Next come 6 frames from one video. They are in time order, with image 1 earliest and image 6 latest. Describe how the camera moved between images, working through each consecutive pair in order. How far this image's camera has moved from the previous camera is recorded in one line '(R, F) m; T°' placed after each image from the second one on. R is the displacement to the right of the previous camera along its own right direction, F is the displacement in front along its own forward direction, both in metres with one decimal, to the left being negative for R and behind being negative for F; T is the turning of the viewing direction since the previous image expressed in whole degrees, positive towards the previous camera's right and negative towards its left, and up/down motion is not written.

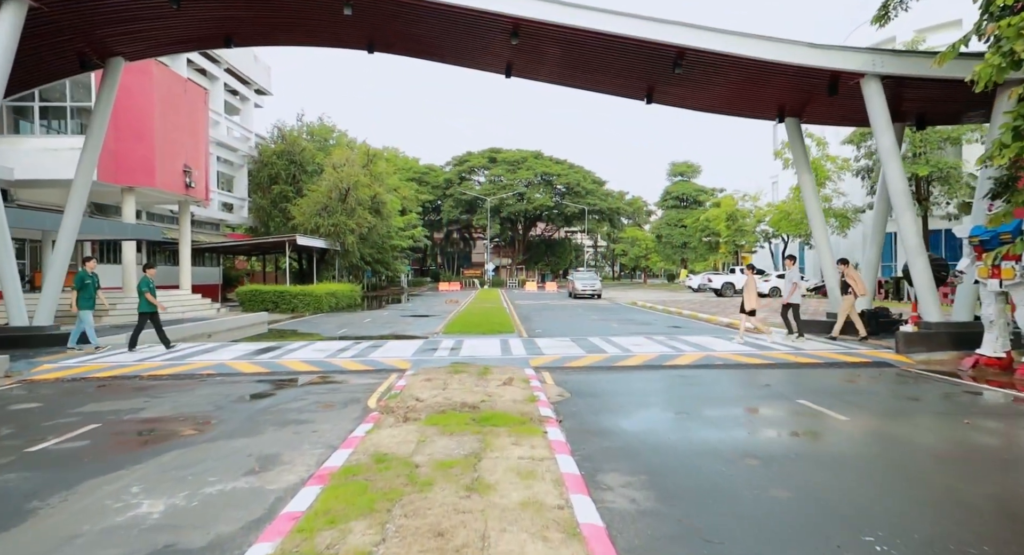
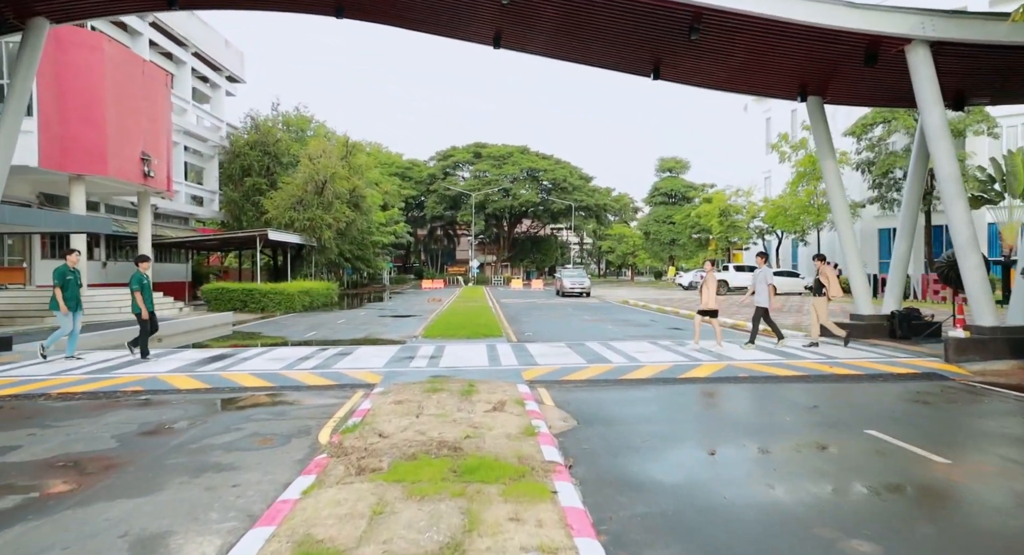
(-0.1, +1.6) m; +2°
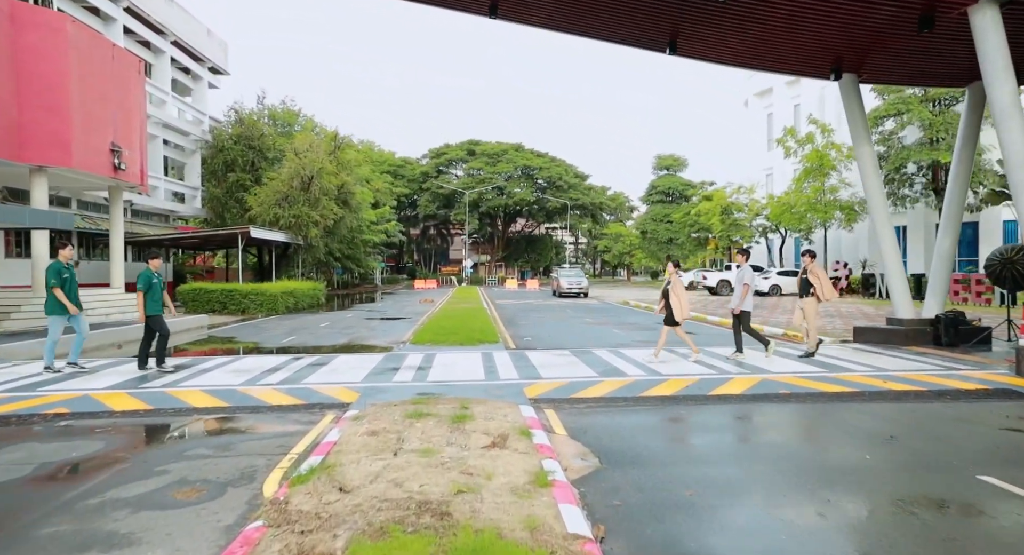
(-0.1, +1.3) m; +1°
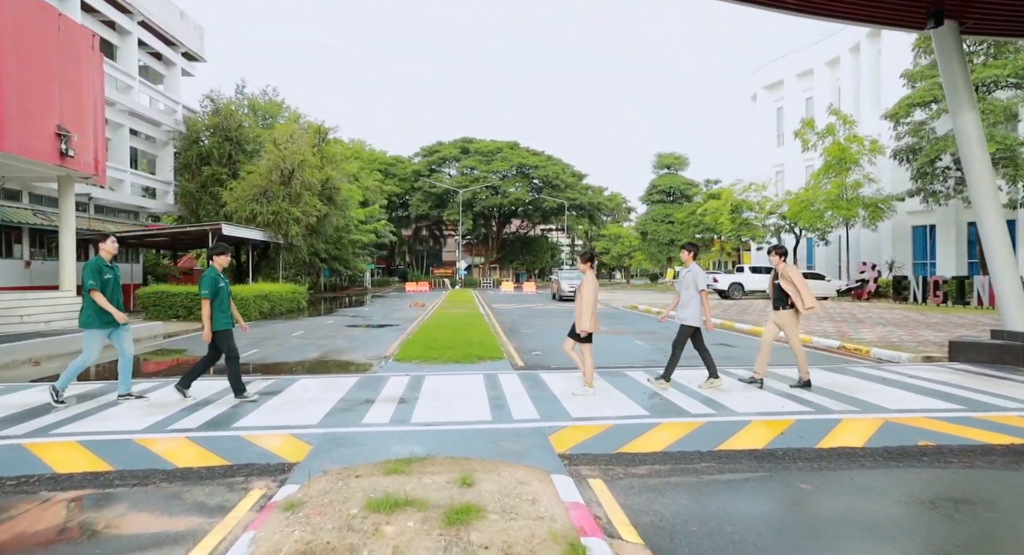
(-0.3, +2.3) m; +1°
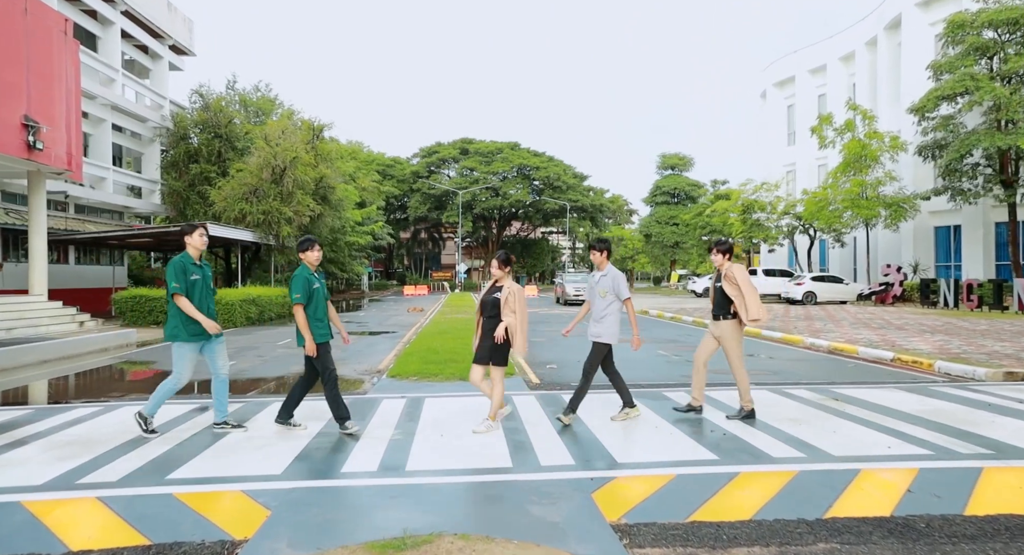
(-0.3, +1.4) m; 0°
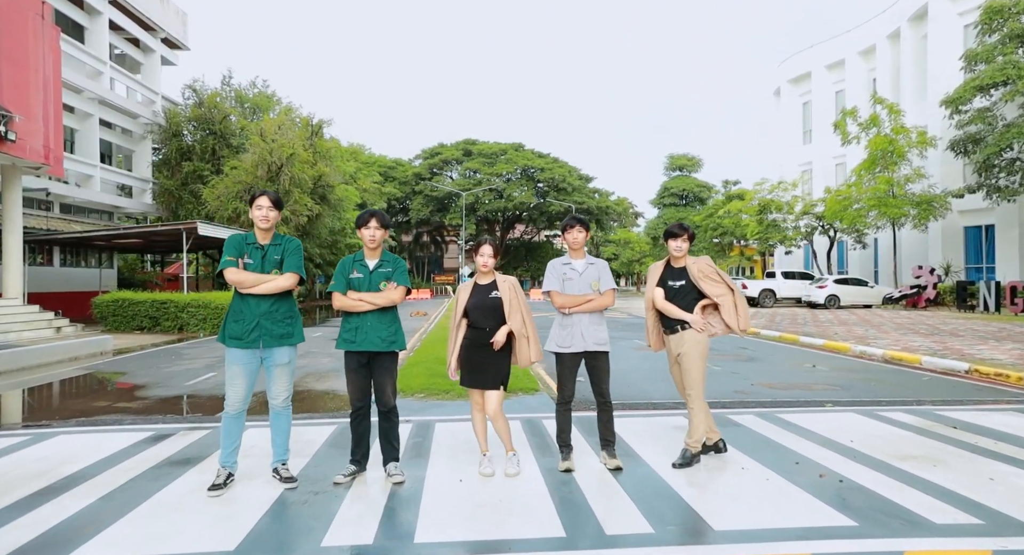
(-0.3, +1.3) m; 0°
